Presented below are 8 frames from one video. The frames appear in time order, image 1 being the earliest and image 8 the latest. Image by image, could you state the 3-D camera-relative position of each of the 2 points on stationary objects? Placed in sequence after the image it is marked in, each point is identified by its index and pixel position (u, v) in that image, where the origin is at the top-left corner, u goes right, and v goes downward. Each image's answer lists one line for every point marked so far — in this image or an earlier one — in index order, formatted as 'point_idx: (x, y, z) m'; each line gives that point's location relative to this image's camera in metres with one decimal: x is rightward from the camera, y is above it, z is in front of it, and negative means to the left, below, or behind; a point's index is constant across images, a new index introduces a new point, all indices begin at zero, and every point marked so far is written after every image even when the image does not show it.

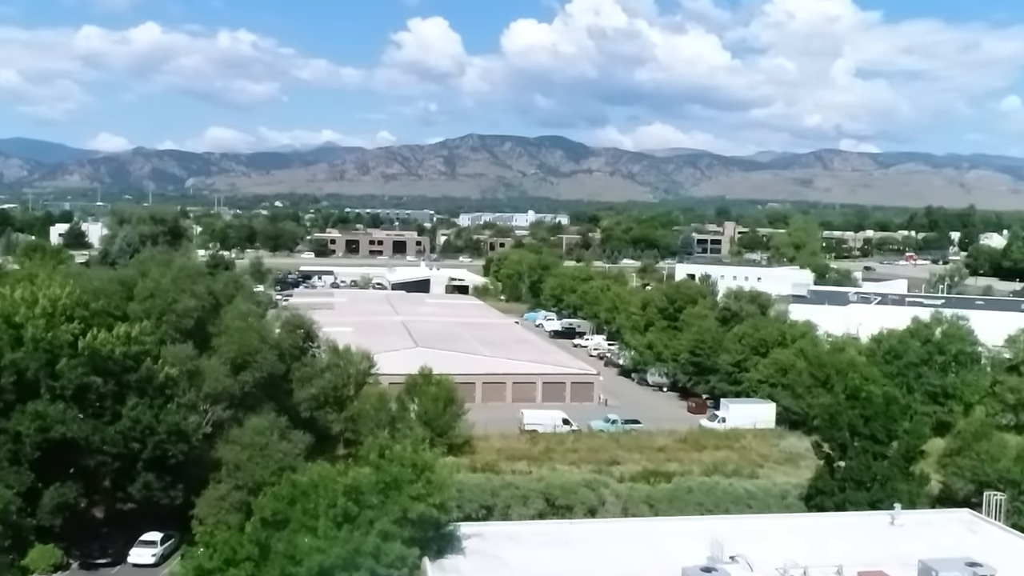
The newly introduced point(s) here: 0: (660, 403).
0: (+1.6, -1.2, +10.8) m
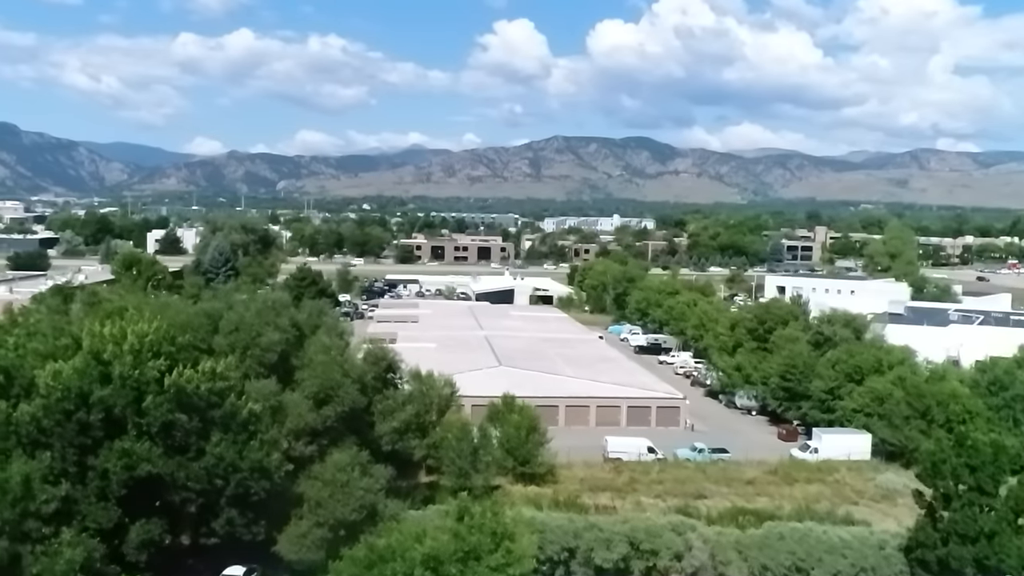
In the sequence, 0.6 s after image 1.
0: (+2.5, -1.5, +10.5) m
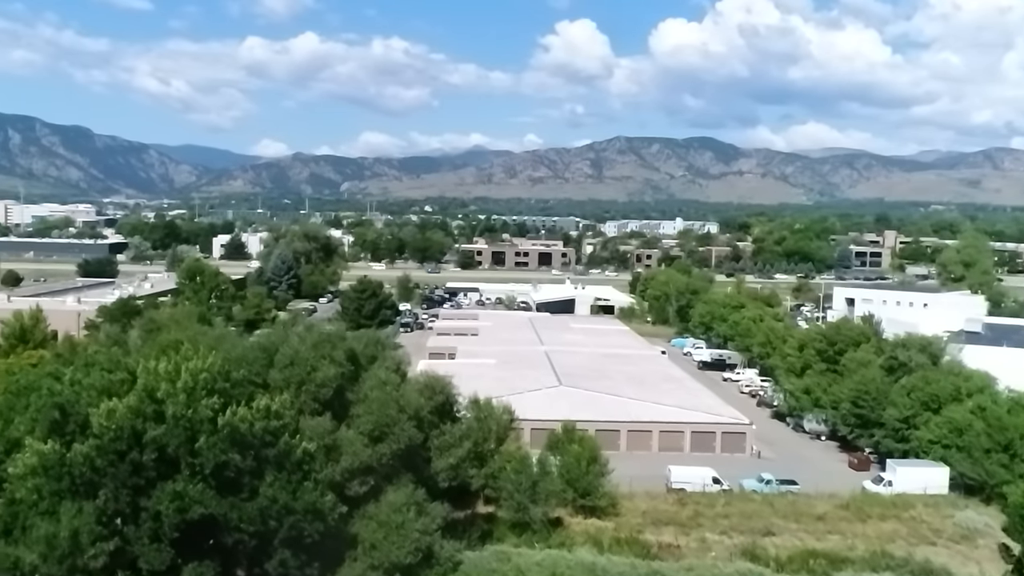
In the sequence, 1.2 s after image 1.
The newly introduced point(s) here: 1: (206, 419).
0: (+3.1, -1.7, +10.1) m
1: (-1.6, -0.7, +5.4) m
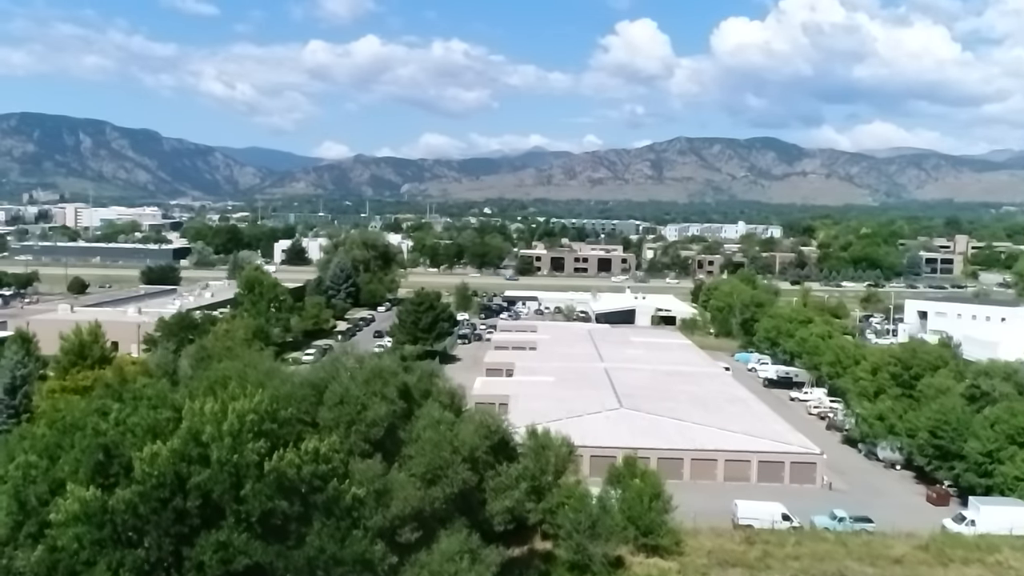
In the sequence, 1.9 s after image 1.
0: (+3.6, -1.9, +9.6) m
1: (-1.3, -0.9, +5.2) m
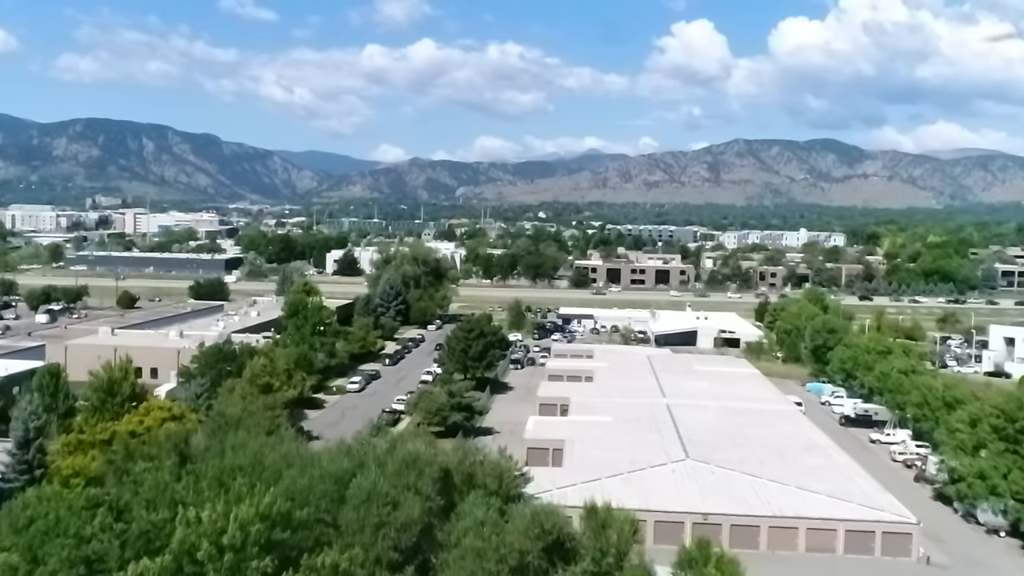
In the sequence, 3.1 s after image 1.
0: (+4.1, -2.3, +8.5) m
1: (-1.1, -1.3, +4.4) m
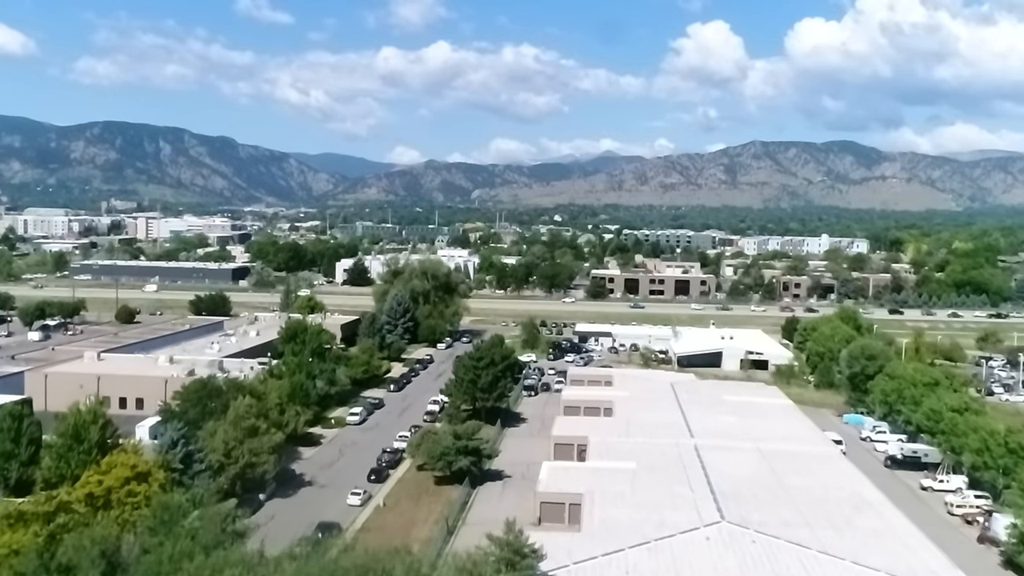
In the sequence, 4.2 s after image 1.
0: (+4.2, -2.6, +7.3) m
1: (-1.1, -1.6, +3.2) m
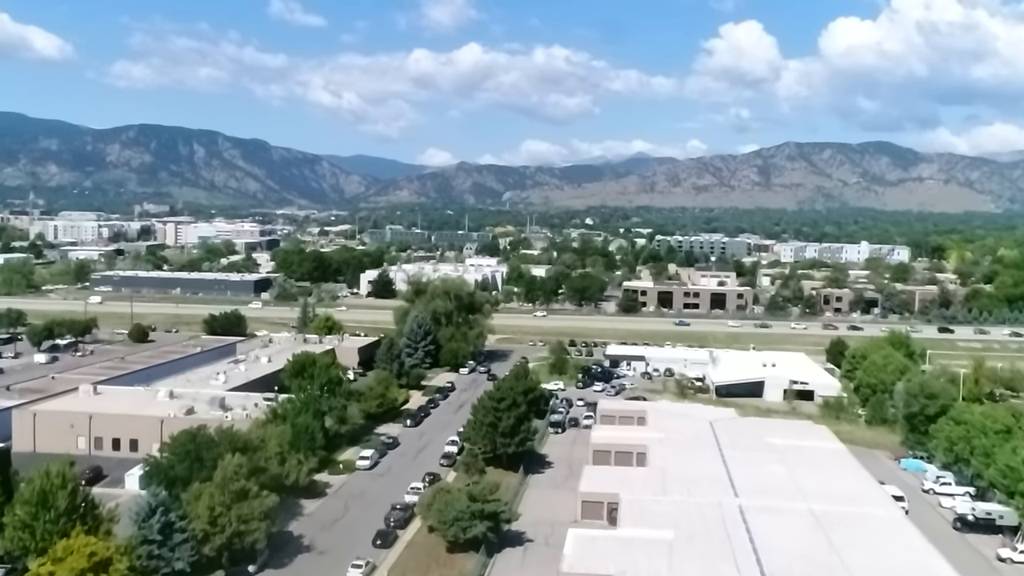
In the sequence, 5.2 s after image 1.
0: (+4.3, -3.1, +6.0) m
1: (-1.1, -2.0, +2.1) m
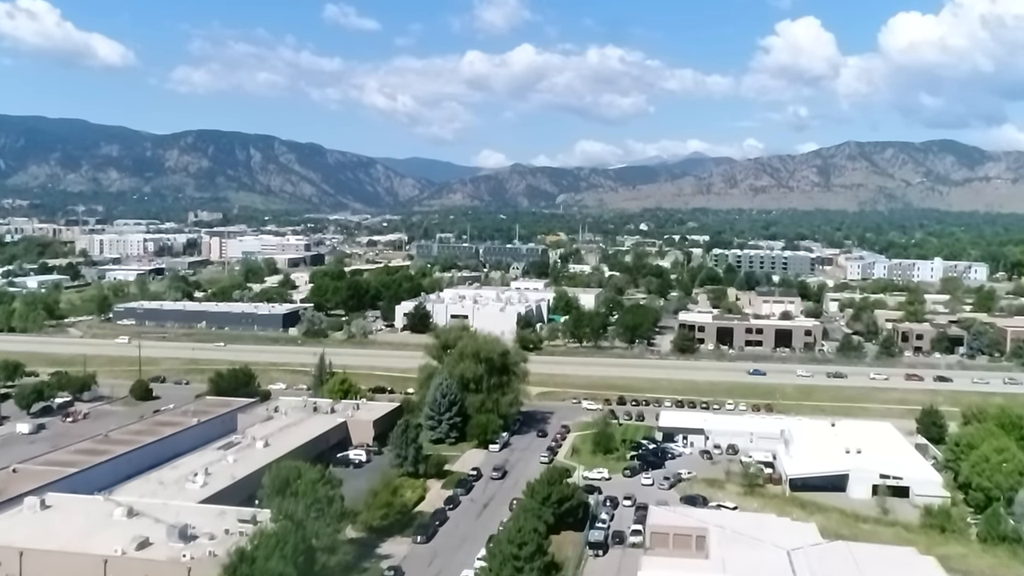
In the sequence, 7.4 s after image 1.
0: (+4.2, -4.2, +3.1) m
1: (-1.4, -3.1, -0.6) m
